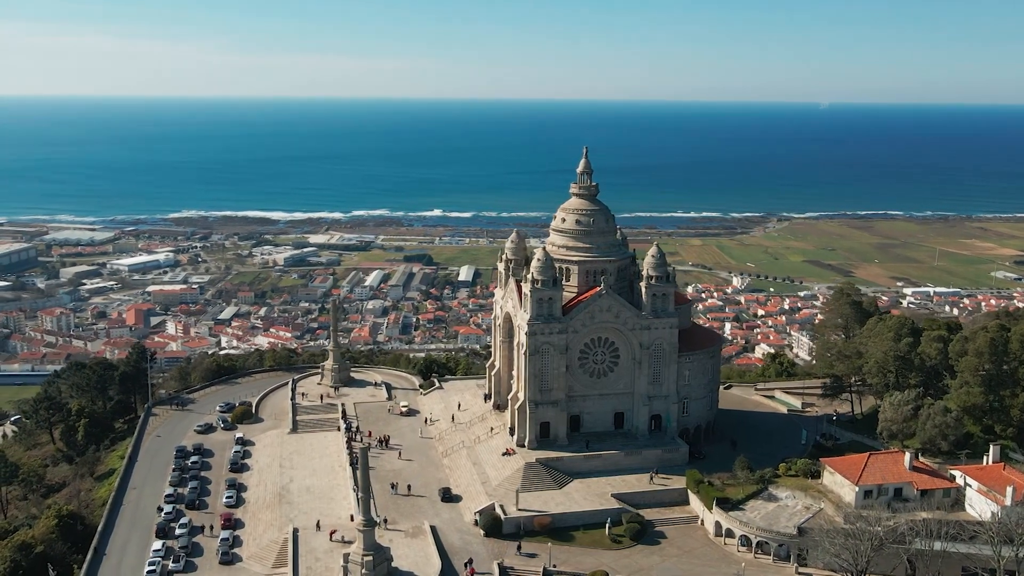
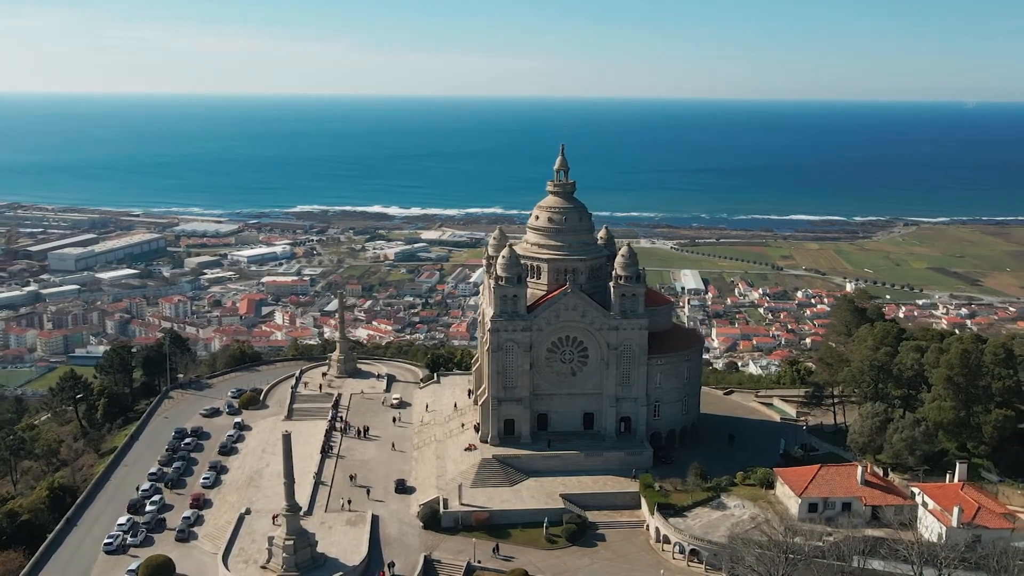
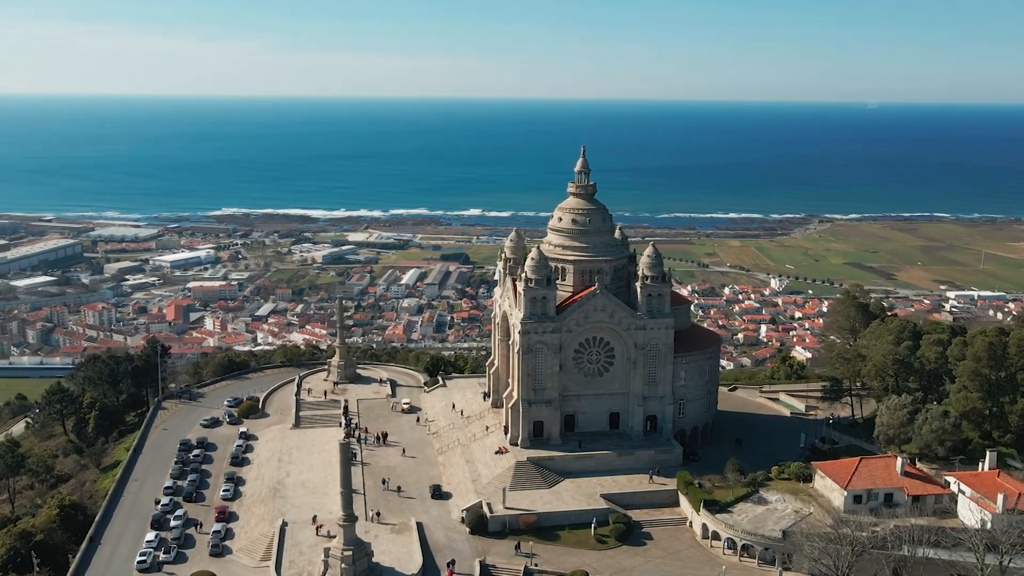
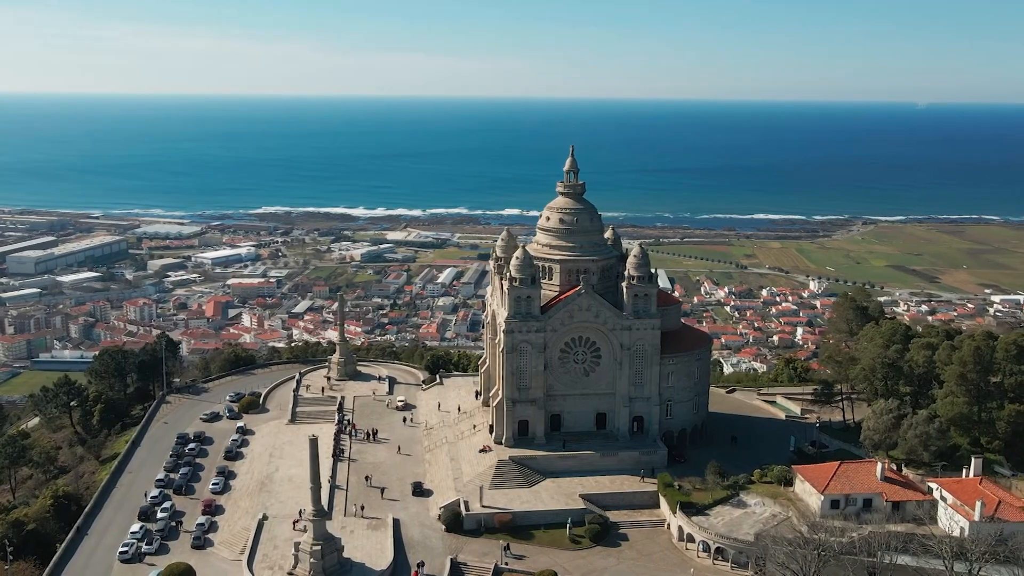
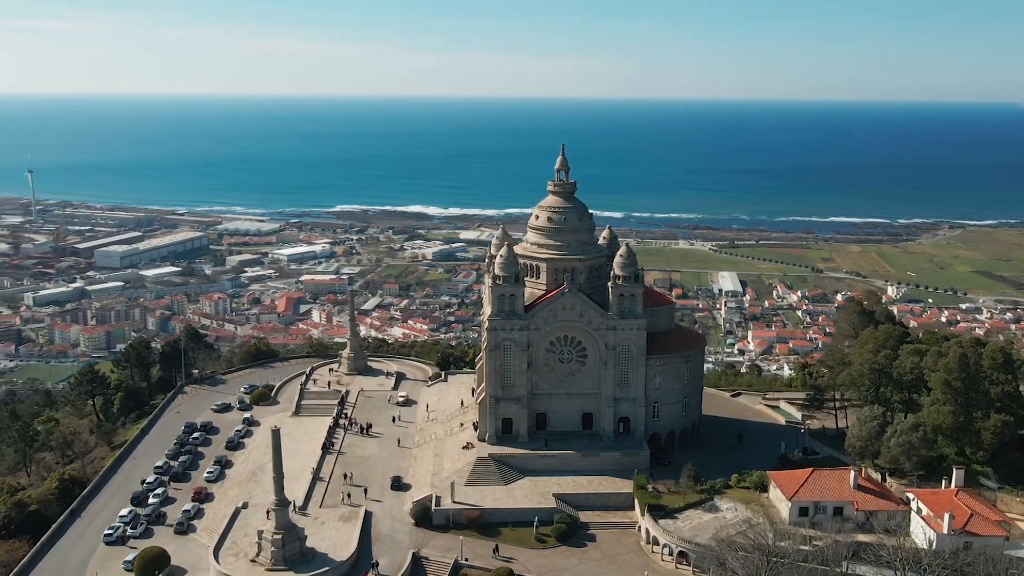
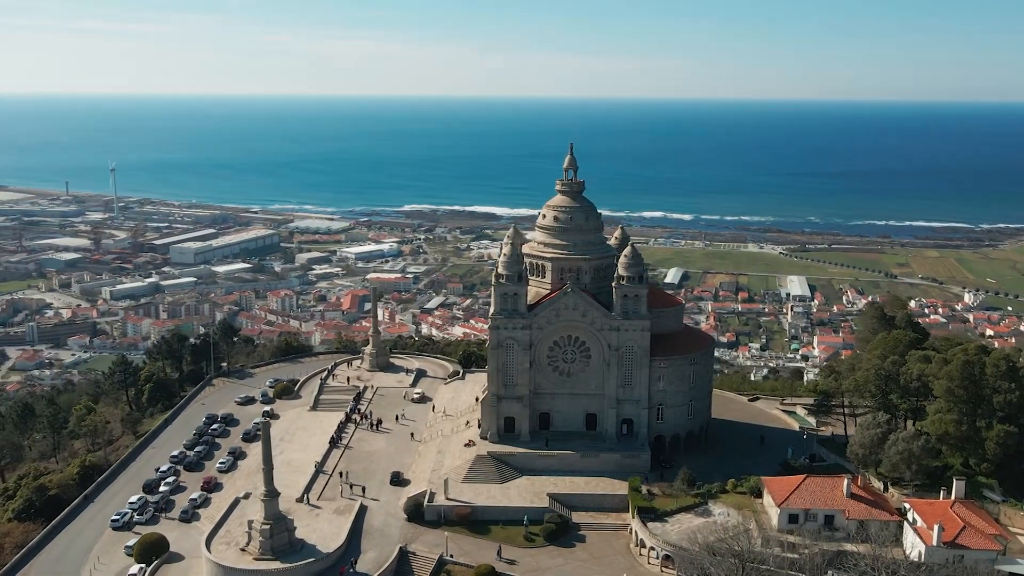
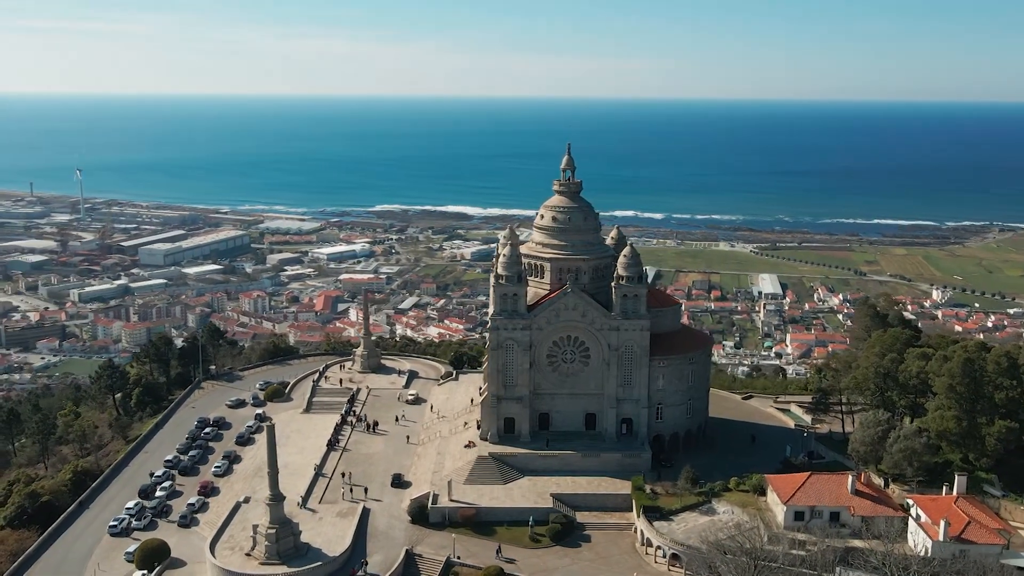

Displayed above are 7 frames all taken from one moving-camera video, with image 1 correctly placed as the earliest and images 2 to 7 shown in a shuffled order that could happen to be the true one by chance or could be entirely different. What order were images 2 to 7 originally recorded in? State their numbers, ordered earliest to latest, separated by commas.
3, 4, 2, 5, 7, 6
